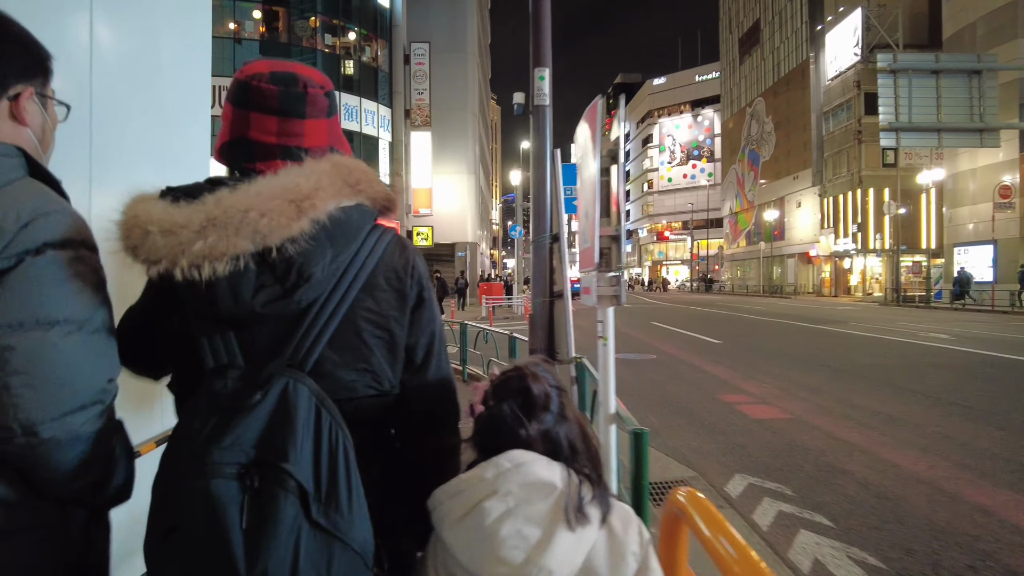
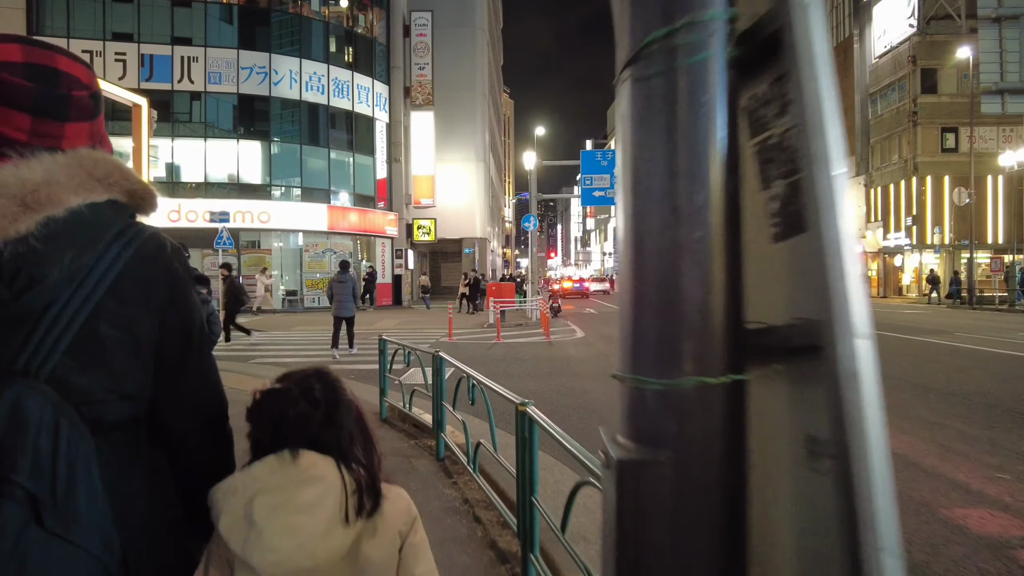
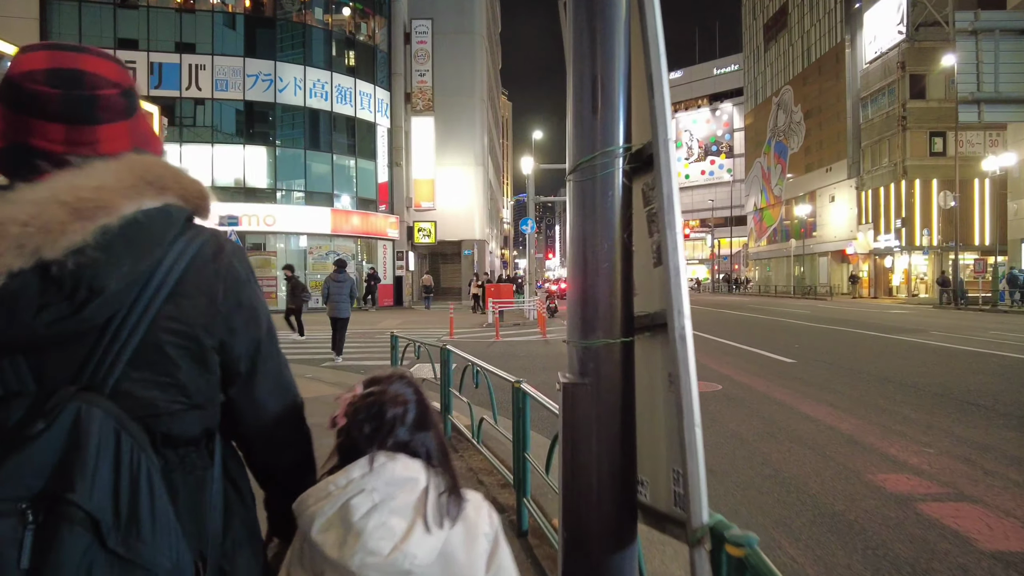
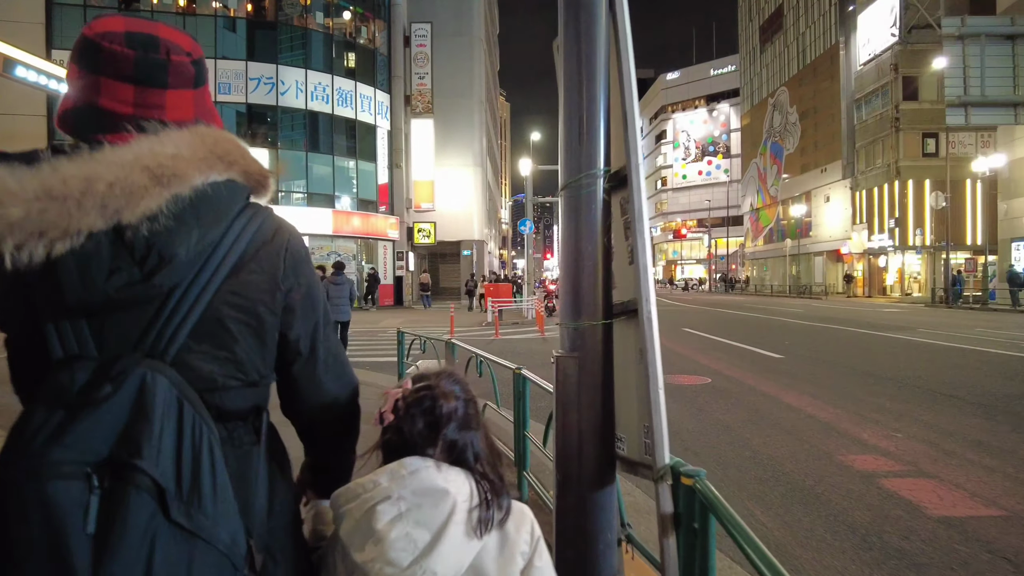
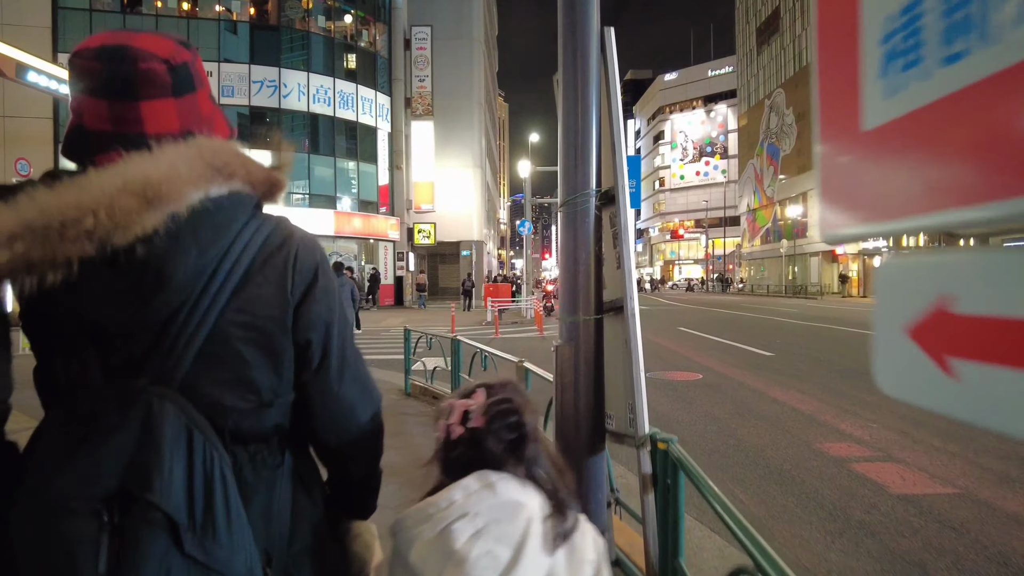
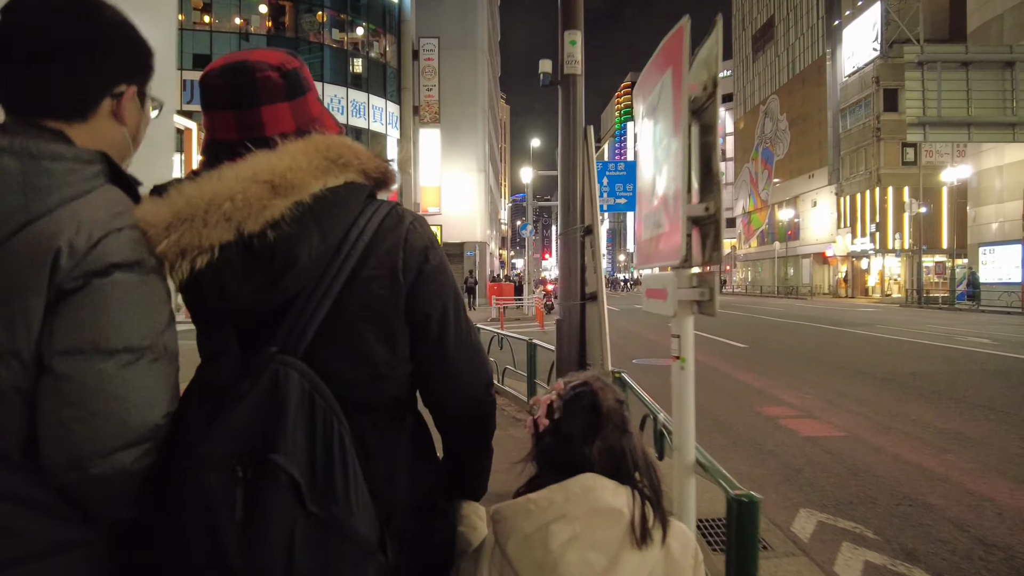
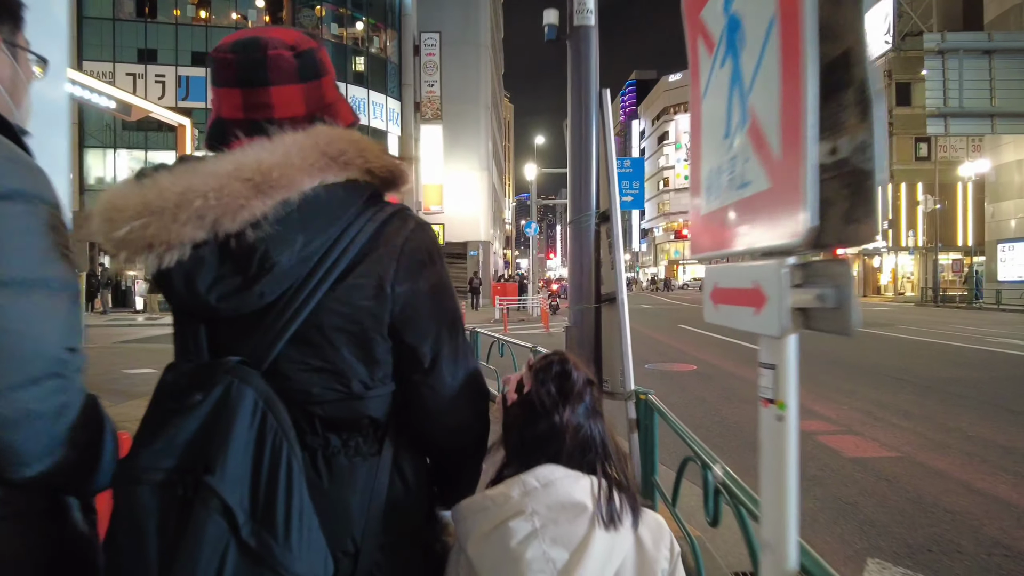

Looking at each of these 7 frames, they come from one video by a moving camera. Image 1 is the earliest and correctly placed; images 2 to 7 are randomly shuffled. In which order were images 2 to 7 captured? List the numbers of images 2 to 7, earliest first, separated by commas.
6, 7, 5, 4, 3, 2
